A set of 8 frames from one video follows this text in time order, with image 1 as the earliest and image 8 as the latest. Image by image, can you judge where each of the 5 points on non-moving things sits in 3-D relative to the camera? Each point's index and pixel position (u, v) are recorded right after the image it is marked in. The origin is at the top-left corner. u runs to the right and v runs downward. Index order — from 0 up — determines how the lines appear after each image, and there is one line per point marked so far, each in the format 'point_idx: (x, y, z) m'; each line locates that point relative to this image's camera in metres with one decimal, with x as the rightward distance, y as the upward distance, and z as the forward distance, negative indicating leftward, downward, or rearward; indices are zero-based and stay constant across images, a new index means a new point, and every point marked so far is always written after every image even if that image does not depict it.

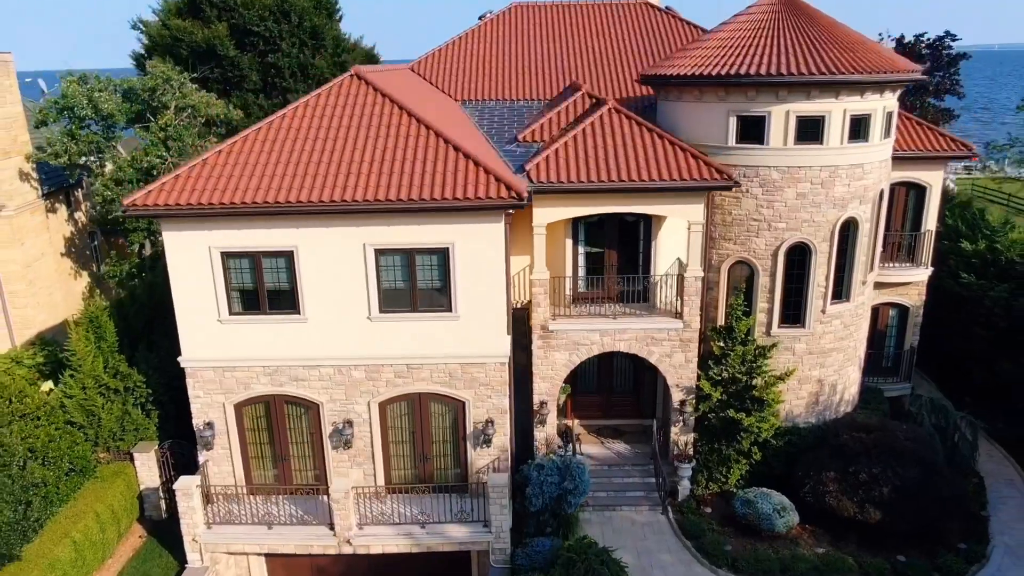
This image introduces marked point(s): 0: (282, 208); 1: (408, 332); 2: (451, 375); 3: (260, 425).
0: (-4.7, +1.6, +15.5) m
1: (-2.3, -1.0, +16.8) m
2: (-1.4, -2.0, +17.1) m
3: (-5.9, -3.2, +17.8) m
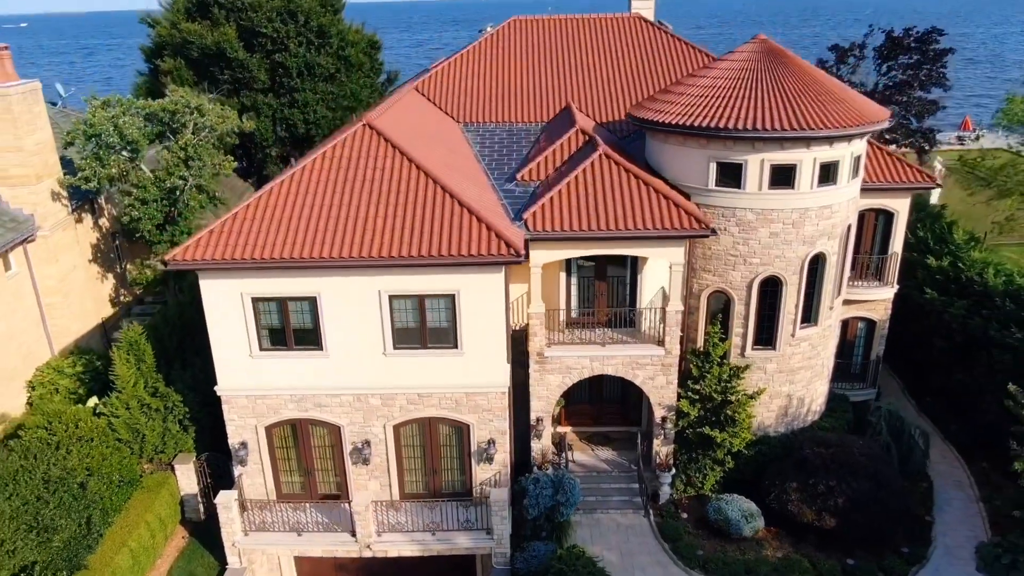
0: (-4.8, +0.6, +17.4) m
1: (-2.3, -1.9, +18.9) m
2: (-1.4, -2.9, +19.3) m
3: (-5.9, -4.1, +20.1) m
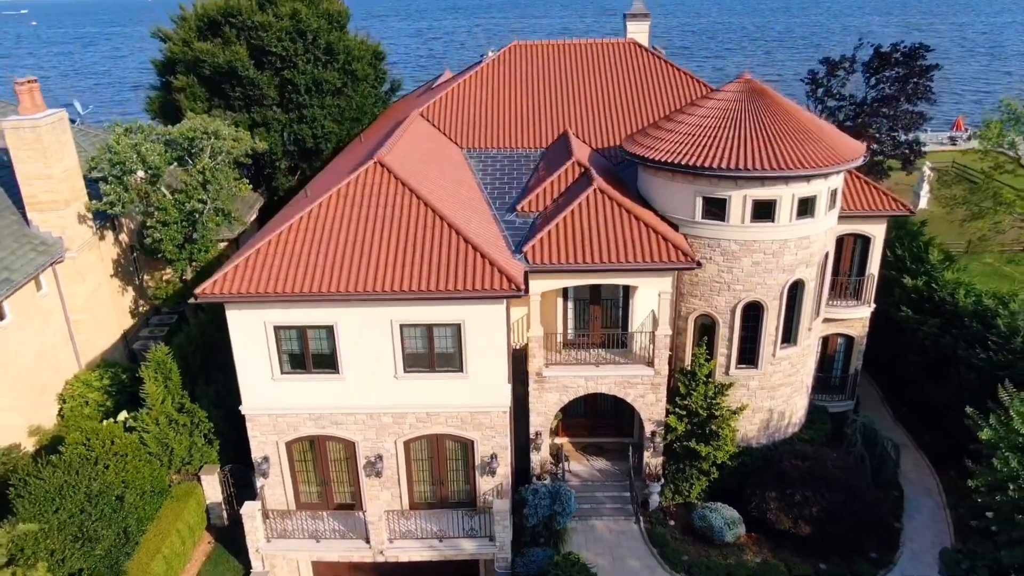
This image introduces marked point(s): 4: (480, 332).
0: (-4.7, -0.2, +19.0) m
1: (-2.3, -2.7, +20.5) m
2: (-1.4, -3.7, +20.9) m
3: (-5.9, -4.9, +21.8) m
4: (-0.9, -1.1, +20.0) m
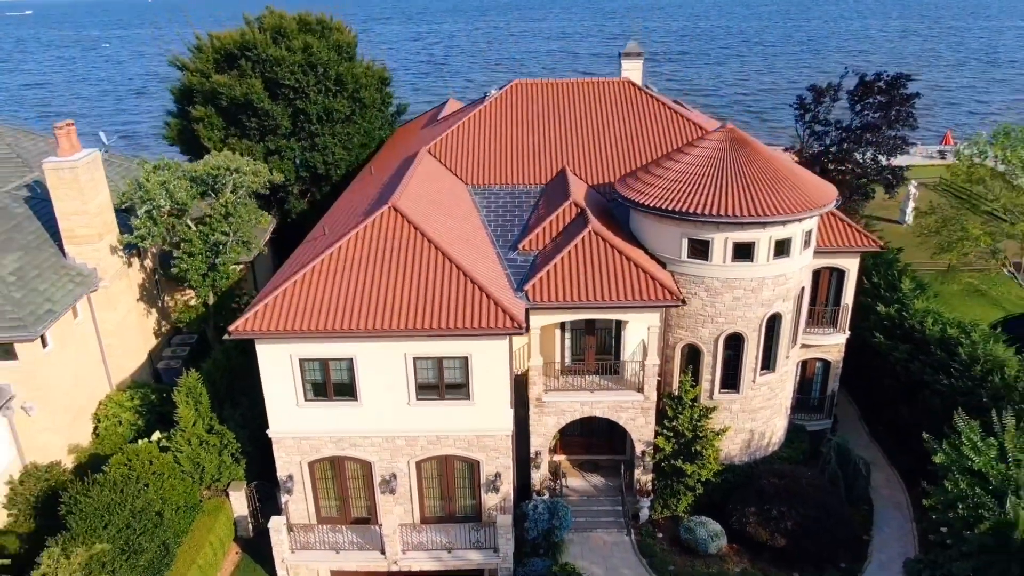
0: (-4.7, -1.3, +21.1) m
1: (-2.3, -3.8, +22.7) m
2: (-1.3, -4.8, +23.1) m
3: (-5.8, -5.9, +23.9) m
4: (-0.8, -2.2, +22.1) m
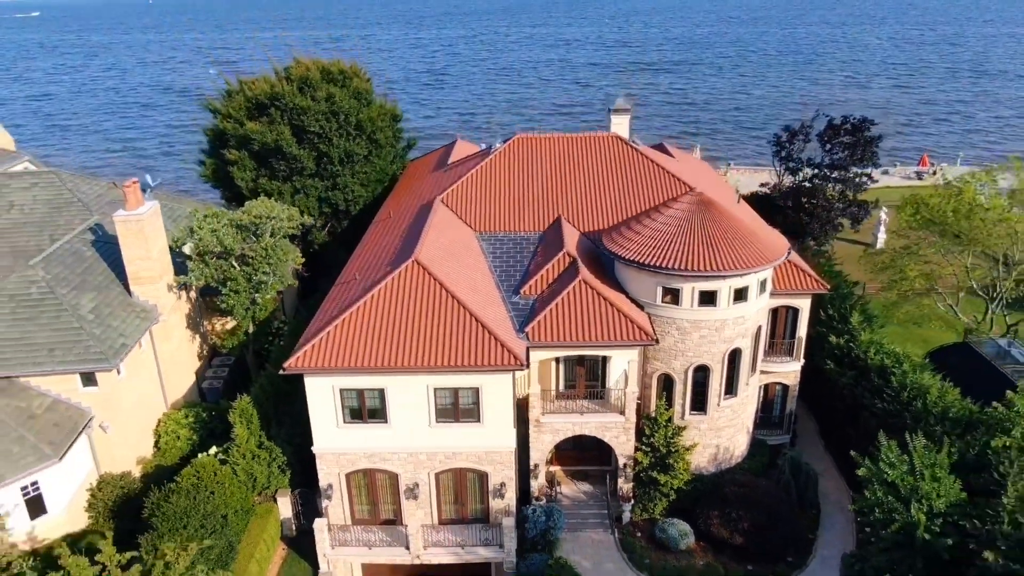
0: (-4.5, -2.8, +25.9) m
1: (-2.1, -5.3, +27.4) m
2: (-1.2, -6.3, +27.8) m
3: (-5.7, -7.5, +28.6) m
4: (-0.7, -3.7, +26.8) m
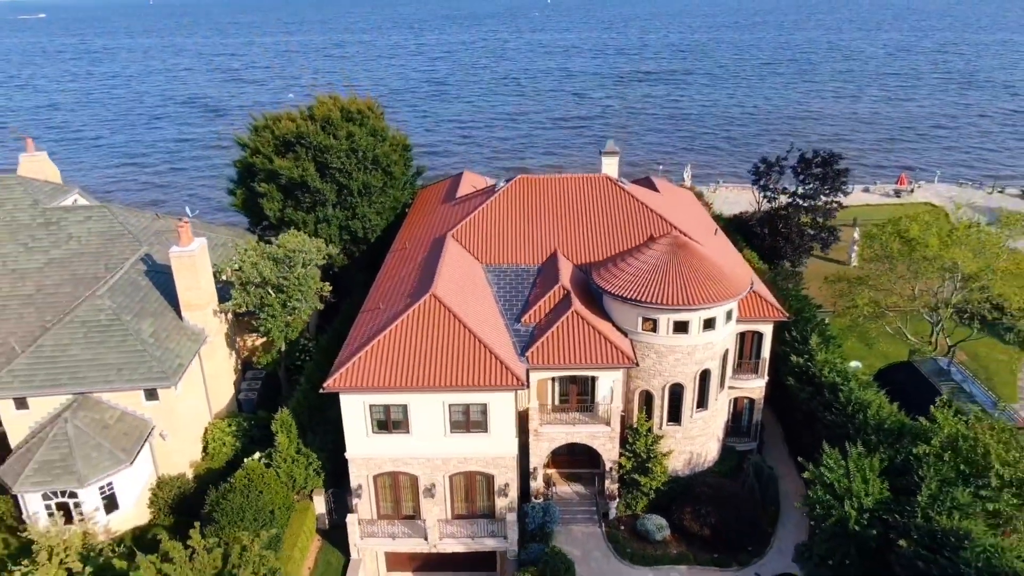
0: (-4.4, -4.1, +30.9) m
1: (-2.0, -6.6, +32.4) m
2: (-1.1, -7.6, +32.8) m
3: (-5.6, -8.8, +33.6) m
4: (-0.6, -5.1, +31.9) m
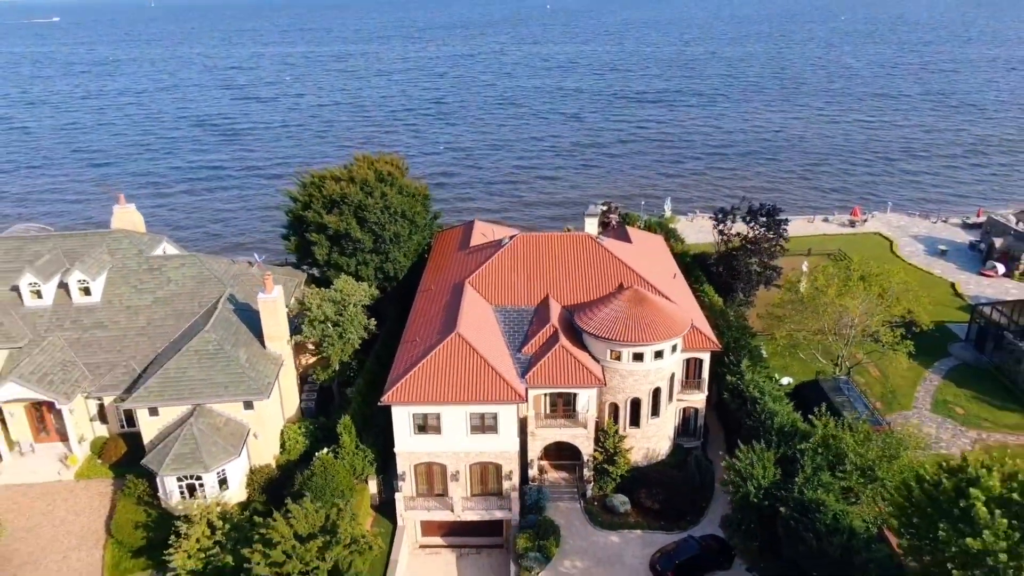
0: (-4.2, -6.6, +43.4) m
1: (-1.8, -9.1, +44.9) m
2: (-0.9, -10.1, +45.3) m
3: (-5.4, -11.3, +46.1) m
4: (-0.4, -7.5, +44.3) m
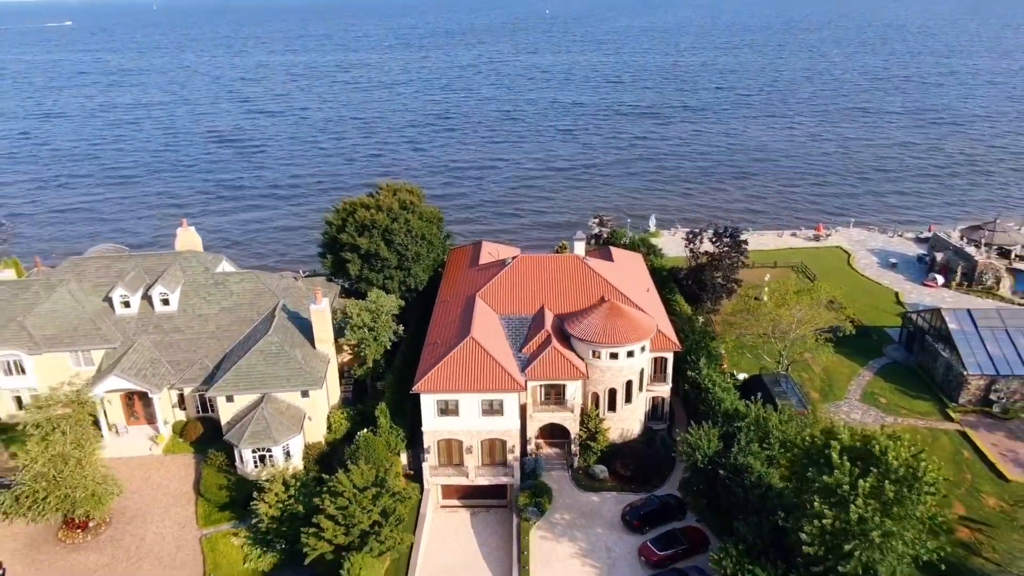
0: (-4.0, -7.6, +55.7) m
1: (-1.7, -10.1, +57.2) m
2: (-0.7, -11.1, +57.6) m
3: (-5.2, -12.3, +58.4) m
4: (-0.2, -8.6, +56.7) m
